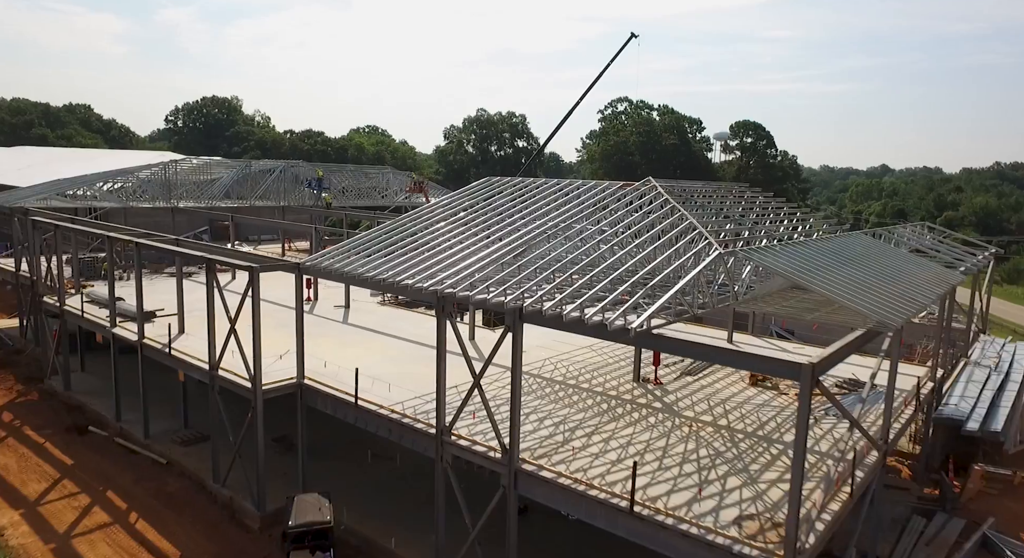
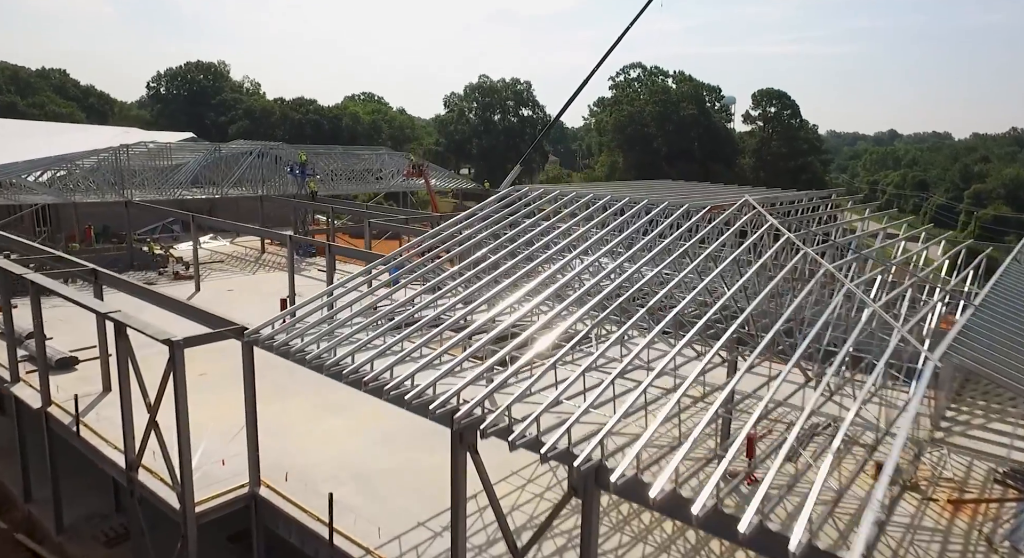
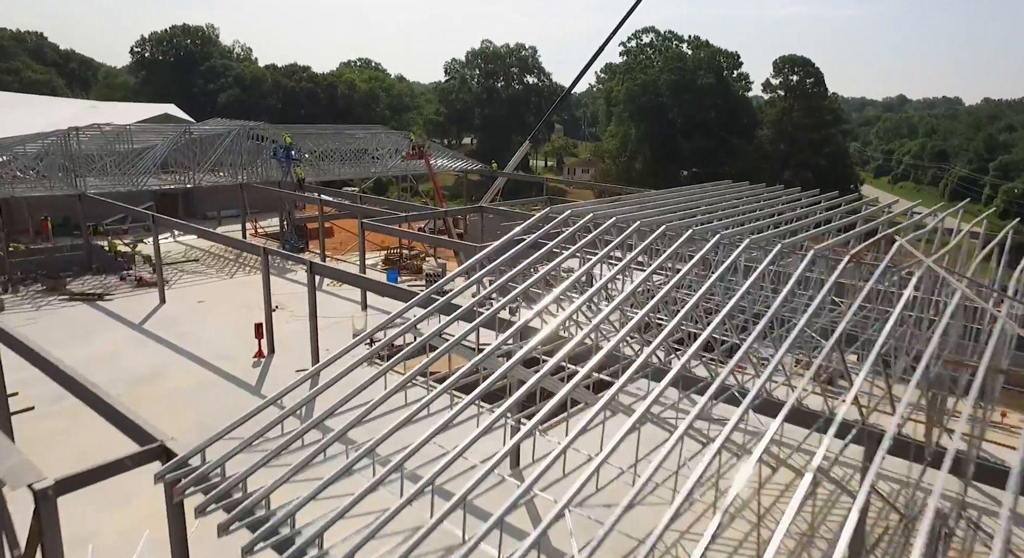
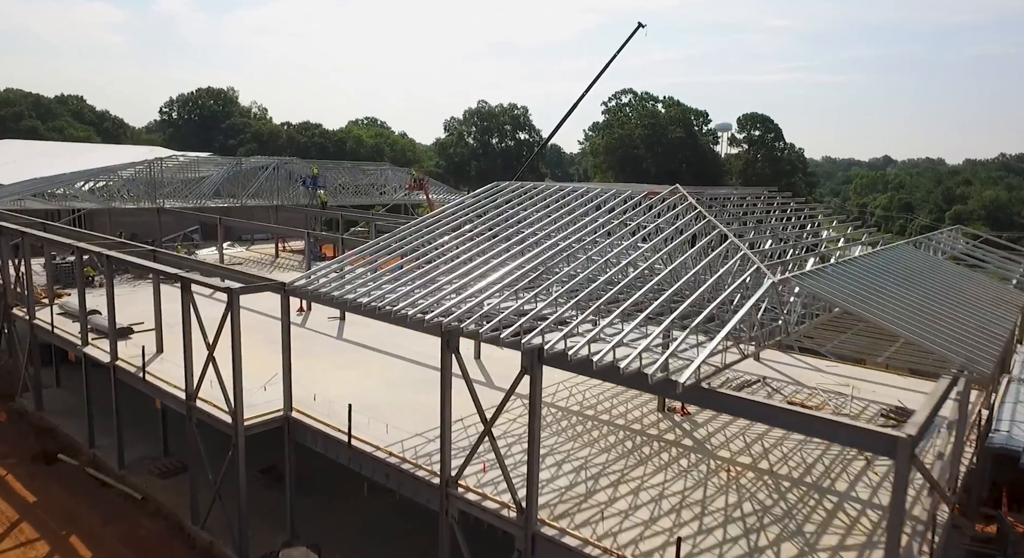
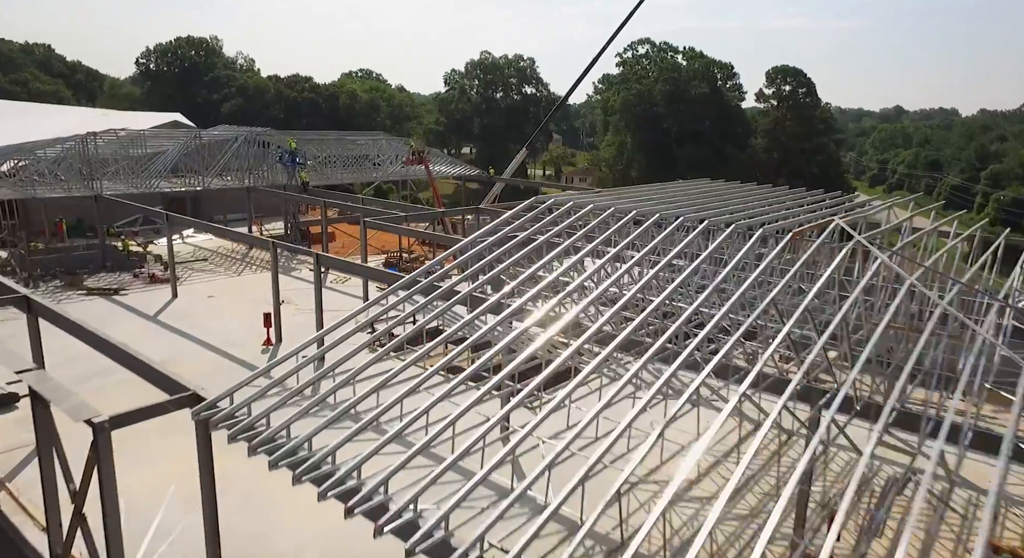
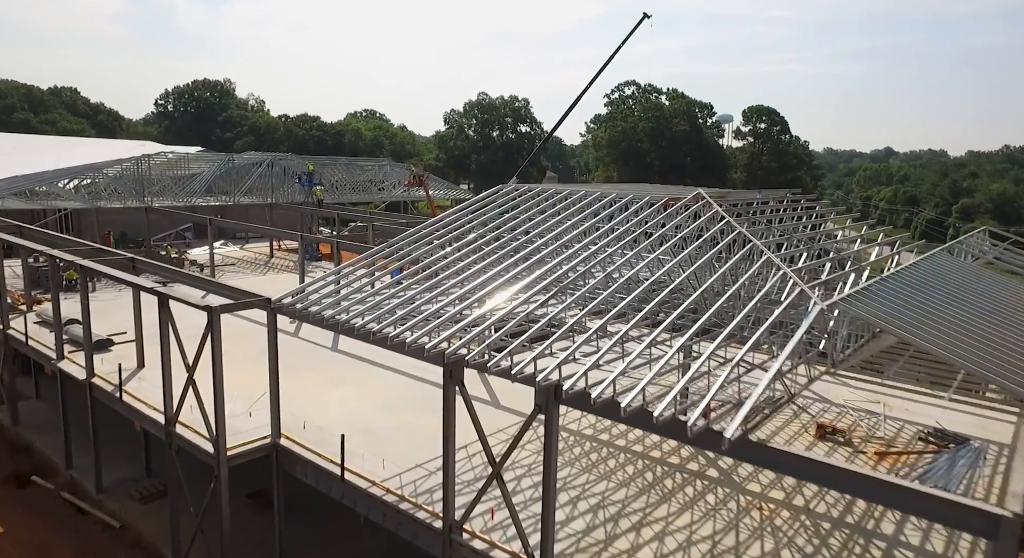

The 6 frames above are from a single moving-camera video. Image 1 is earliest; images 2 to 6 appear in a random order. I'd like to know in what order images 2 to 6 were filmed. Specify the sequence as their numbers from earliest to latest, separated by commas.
4, 6, 2, 5, 3
